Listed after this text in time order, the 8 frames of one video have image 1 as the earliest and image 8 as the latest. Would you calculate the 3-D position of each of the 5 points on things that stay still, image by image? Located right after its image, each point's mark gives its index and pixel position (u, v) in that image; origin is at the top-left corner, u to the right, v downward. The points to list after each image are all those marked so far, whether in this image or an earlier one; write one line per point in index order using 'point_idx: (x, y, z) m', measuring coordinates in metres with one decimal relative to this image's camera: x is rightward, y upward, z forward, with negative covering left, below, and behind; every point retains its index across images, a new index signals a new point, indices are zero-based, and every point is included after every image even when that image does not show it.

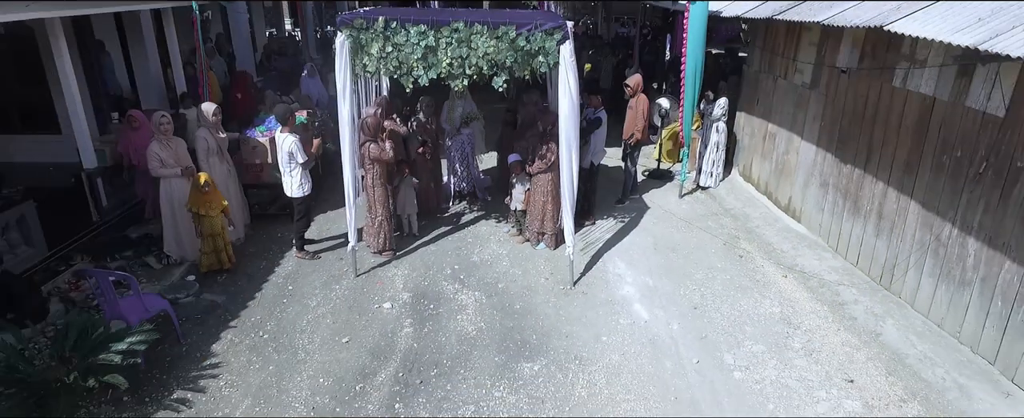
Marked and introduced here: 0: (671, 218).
0: (+1.7, -0.1, +6.4) m
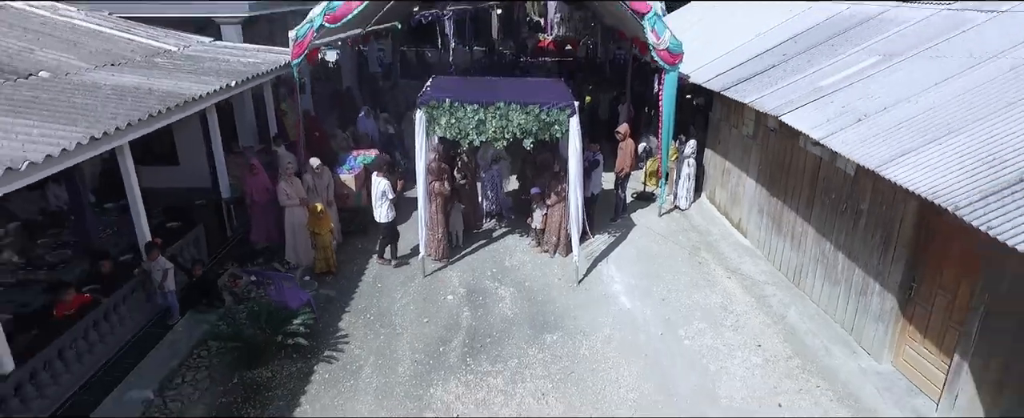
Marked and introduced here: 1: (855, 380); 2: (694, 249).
0: (+2.0, -0.3, +8.4) m
1: (+3.1, -1.5, +5.3) m
2: (+2.4, -0.5, +7.9) m
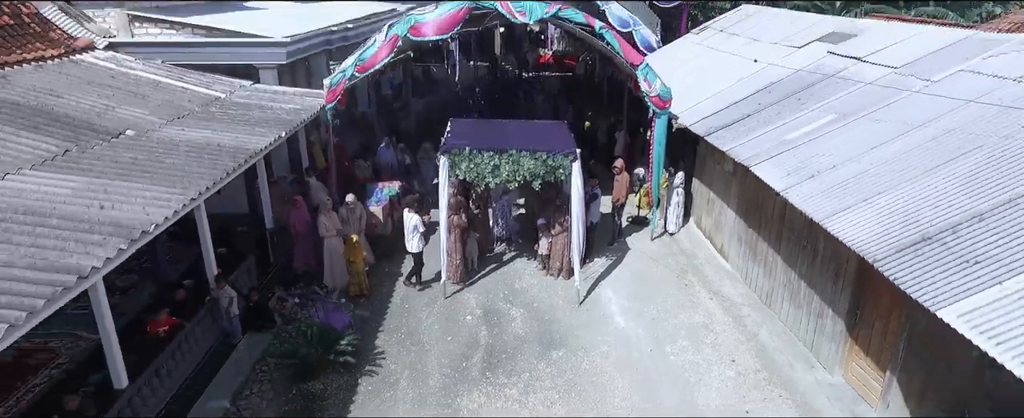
0: (+2.1, -0.8, +9.5) m
1: (+3.2, -1.9, +6.4) m
2: (+2.5, -1.0, +9.0) m
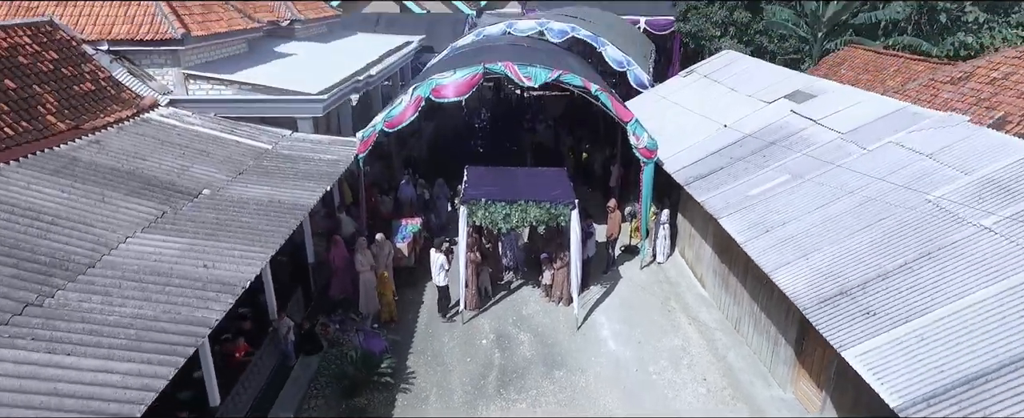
0: (+2.2, -1.4, +10.9) m
1: (+3.3, -2.6, +7.8) m
2: (+2.7, -1.6, +10.4) m
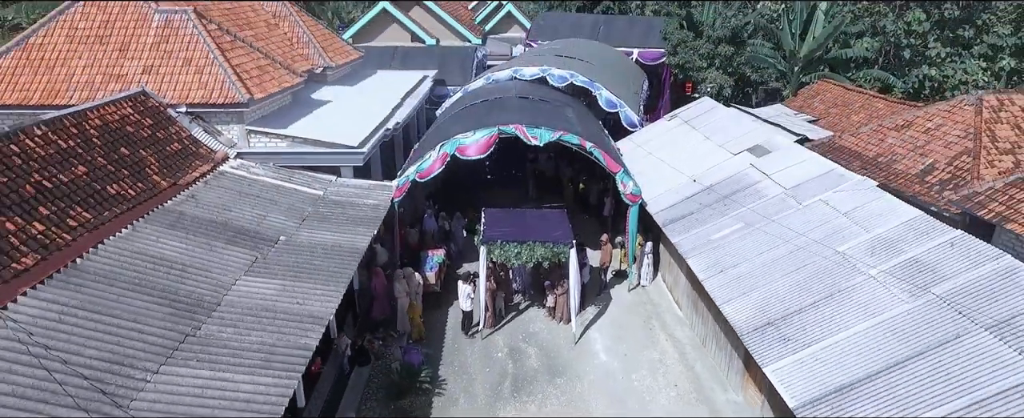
0: (+2.4, -2.1, +13.1) m
1: (+3.5, -3.3, +10.0) m
2: (+2.9, -2.3, +12.6) m
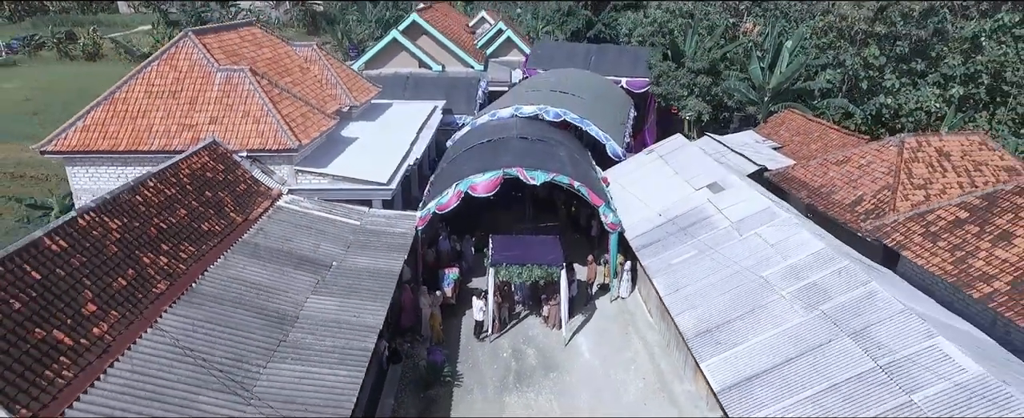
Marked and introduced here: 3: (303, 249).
0: (+2.5, -2.8, +16.0) m
1: (+3.6, -4.0, +12.9) m
2: (+2.9, -3.0, +15.5) m
3: (-4.7, -0.9, +13.4) m
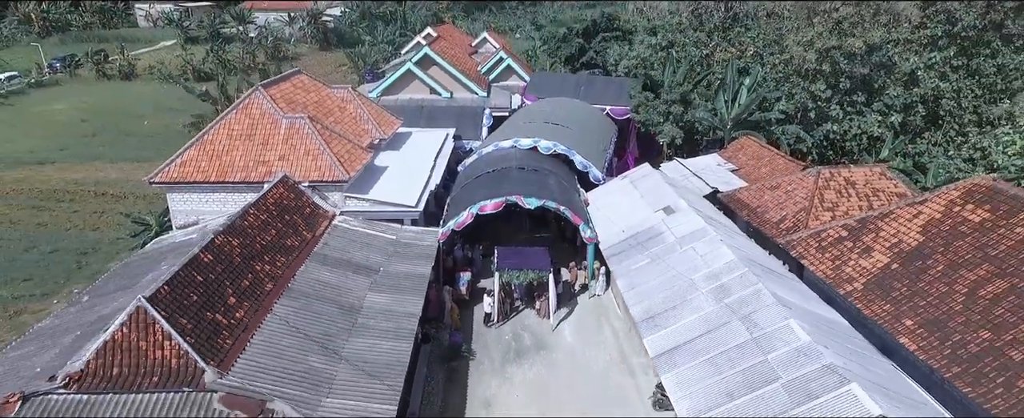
0: (+2.5, -3.4, +20.7) m
1: (+3.6, -4.6, +17.6) m
2: (+2.9, -3.6, +20.1) m
3: (-4.7, -1.5, +18.0) m
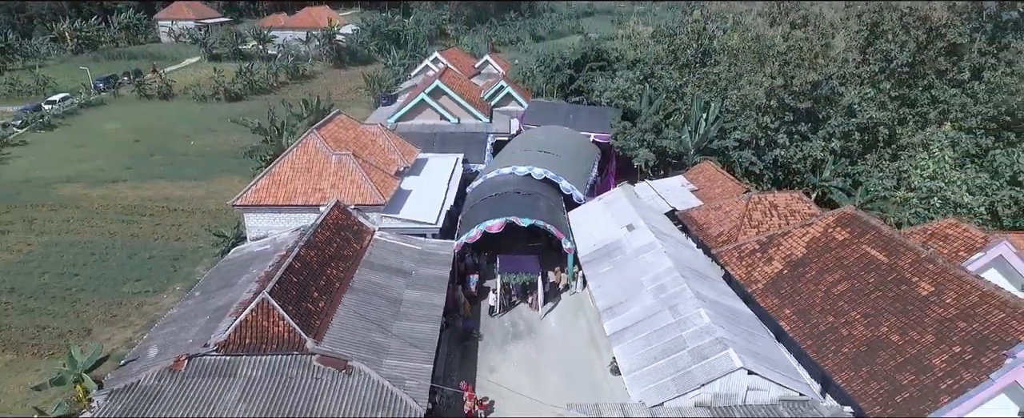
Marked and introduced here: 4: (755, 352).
0: (+2.4, -4.2, +26.8) m
1: (+3.5, -5.4, +23.7) m
2: (+2.9, -4.4, +26.2) m
3: (-4.8, -2.2, +24.2) m
4: (+7.4, -4.4, +18.2) m
